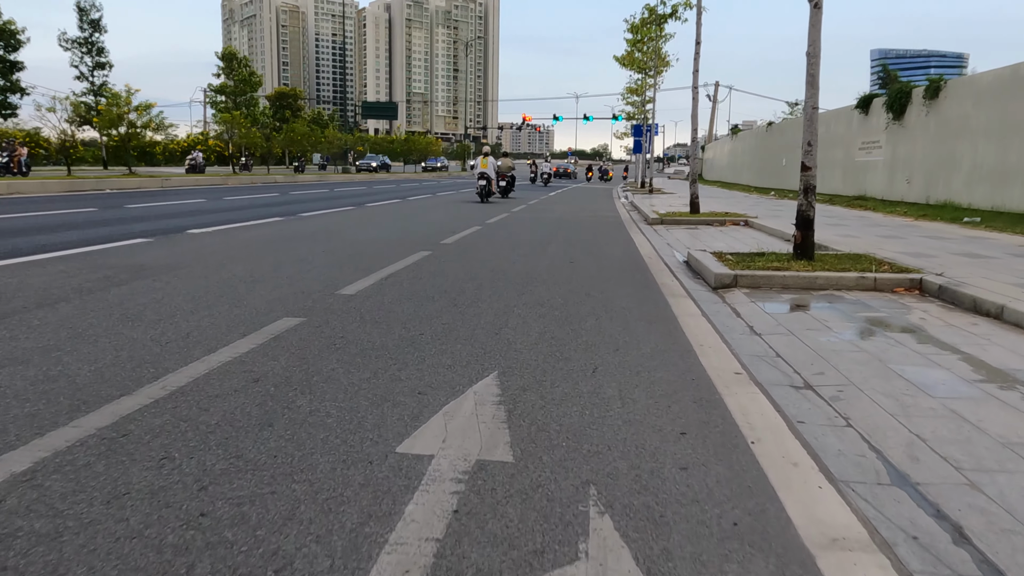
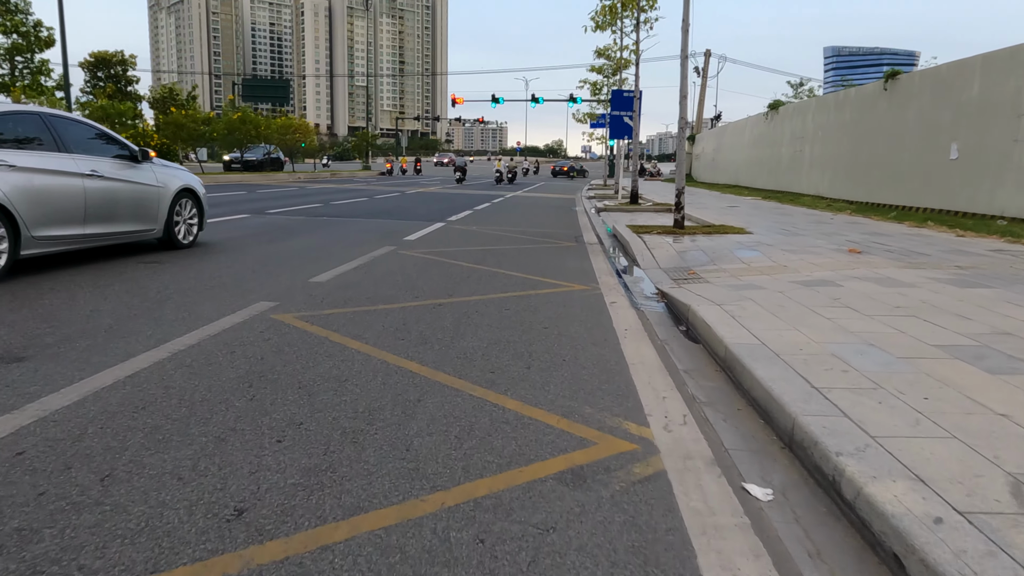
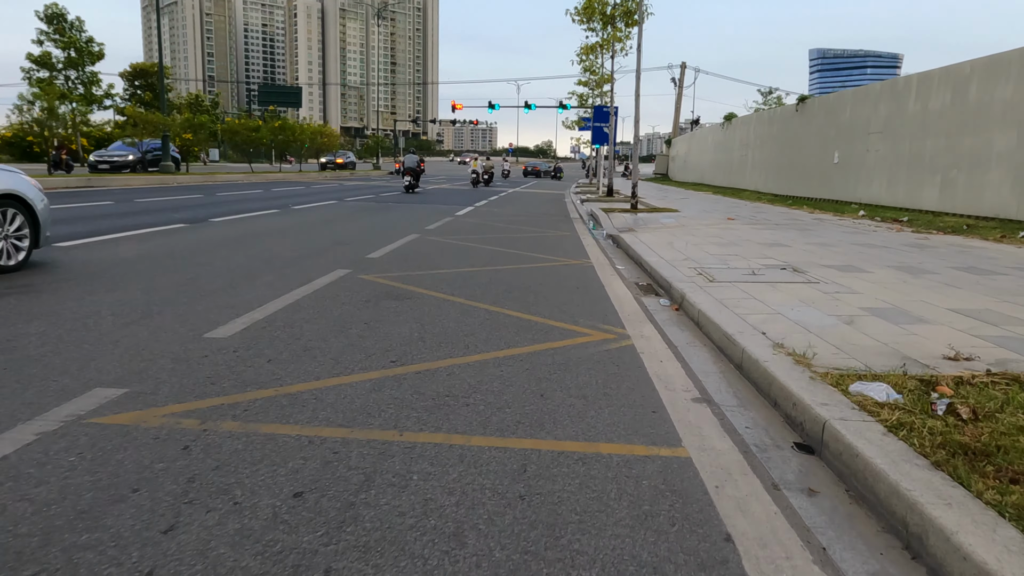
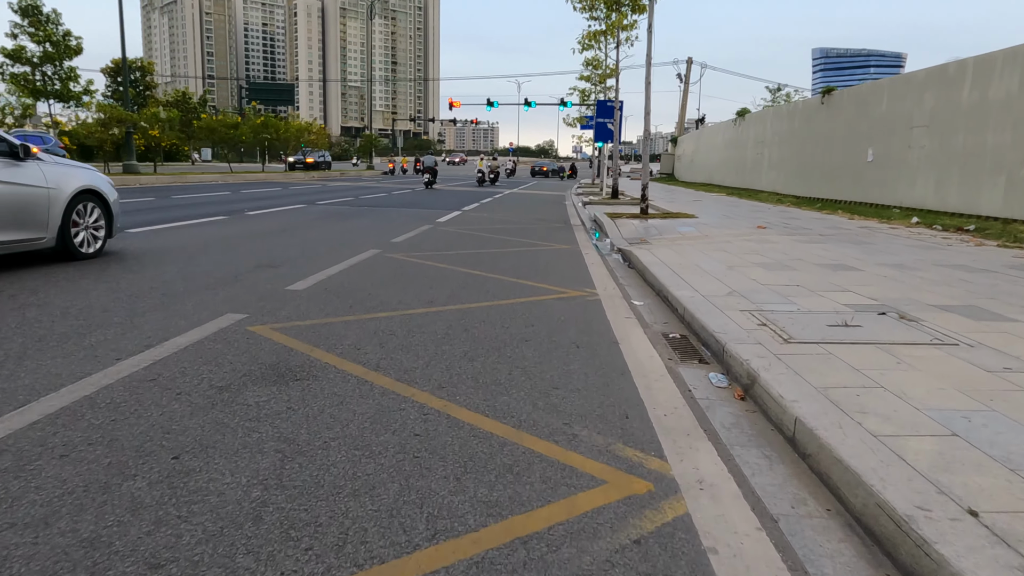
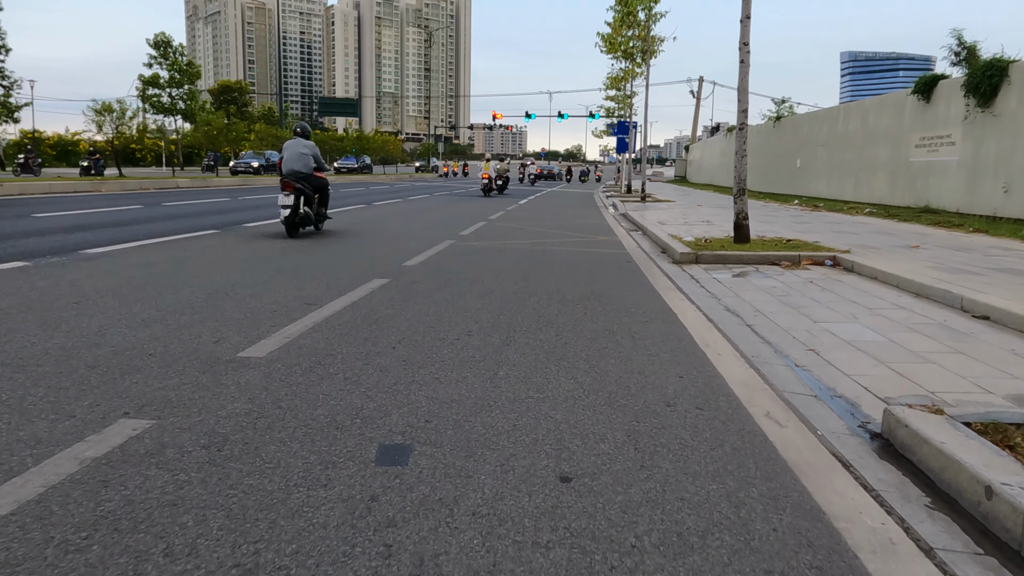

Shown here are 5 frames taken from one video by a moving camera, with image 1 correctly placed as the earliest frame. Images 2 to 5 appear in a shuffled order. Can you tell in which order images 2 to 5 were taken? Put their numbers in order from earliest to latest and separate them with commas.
5, 3, 4, 2
